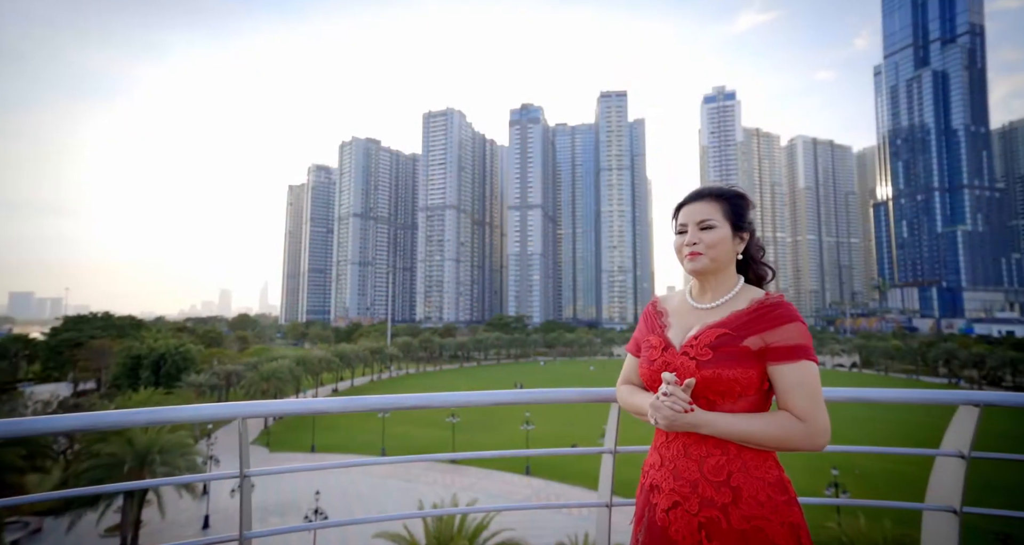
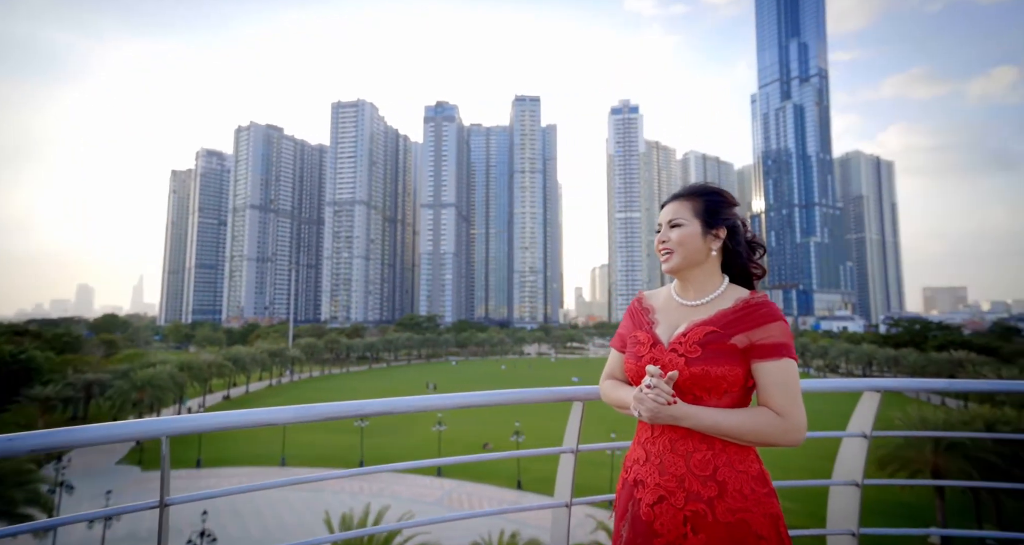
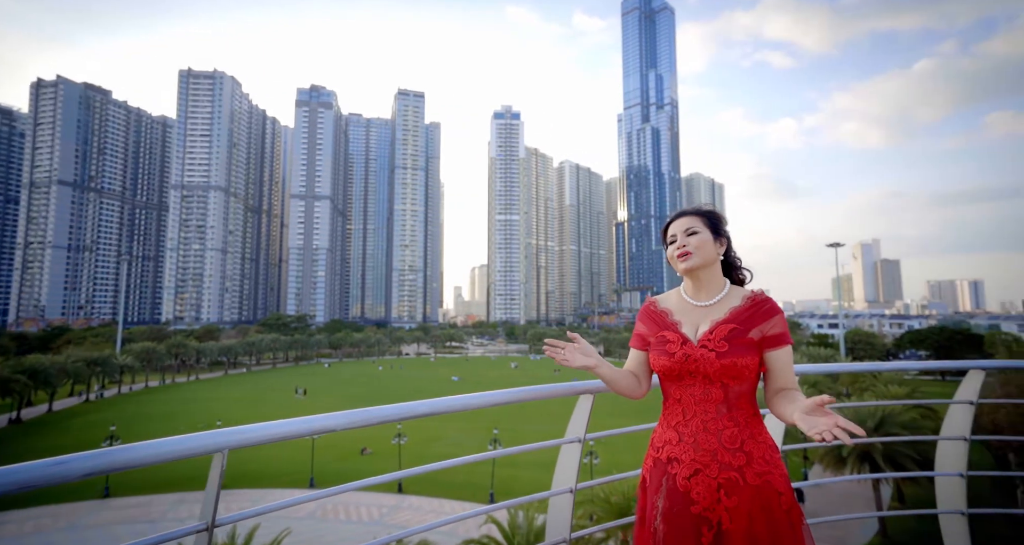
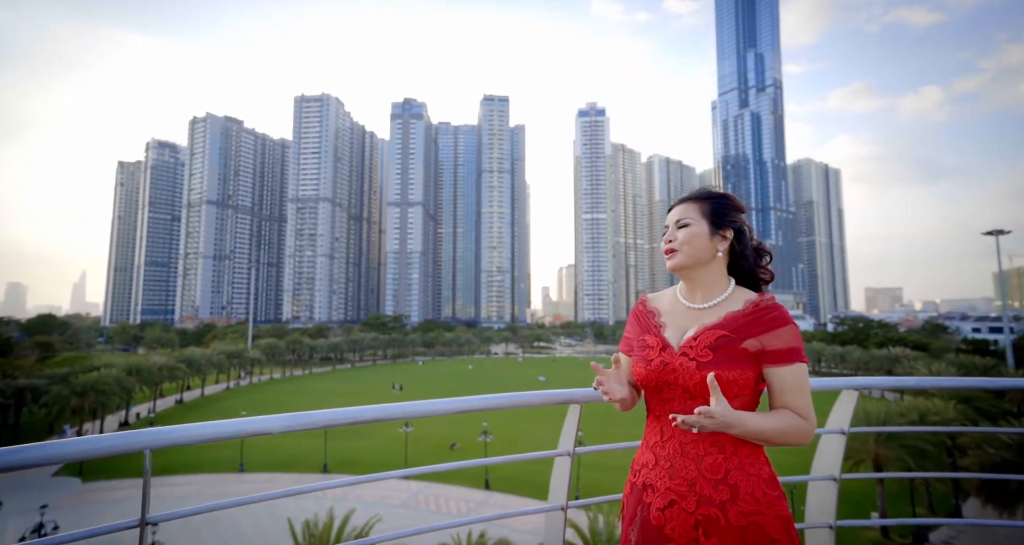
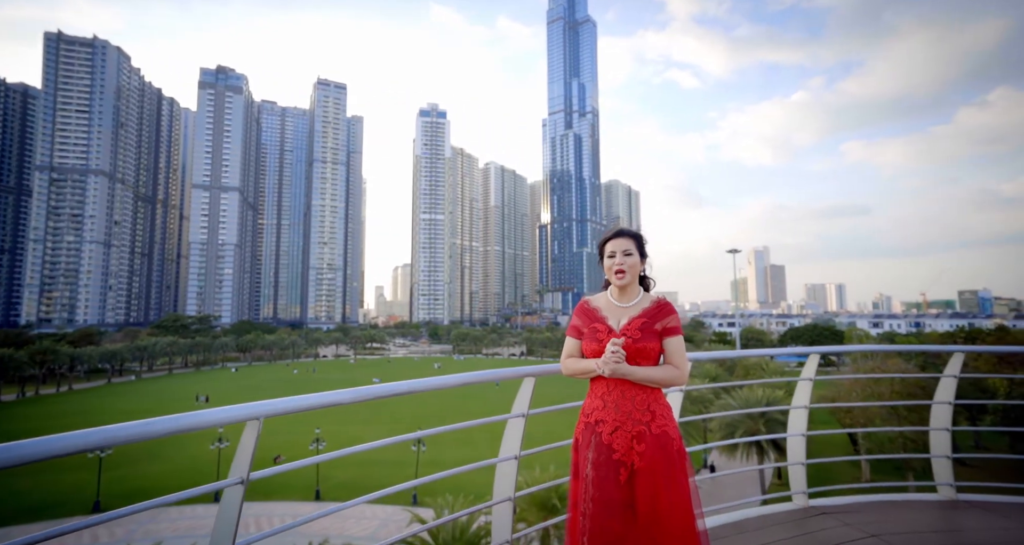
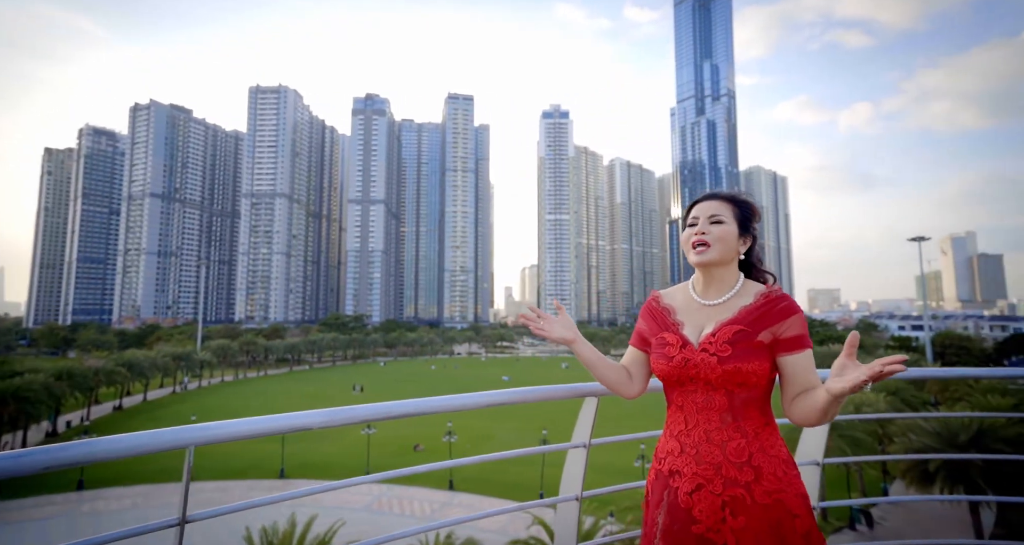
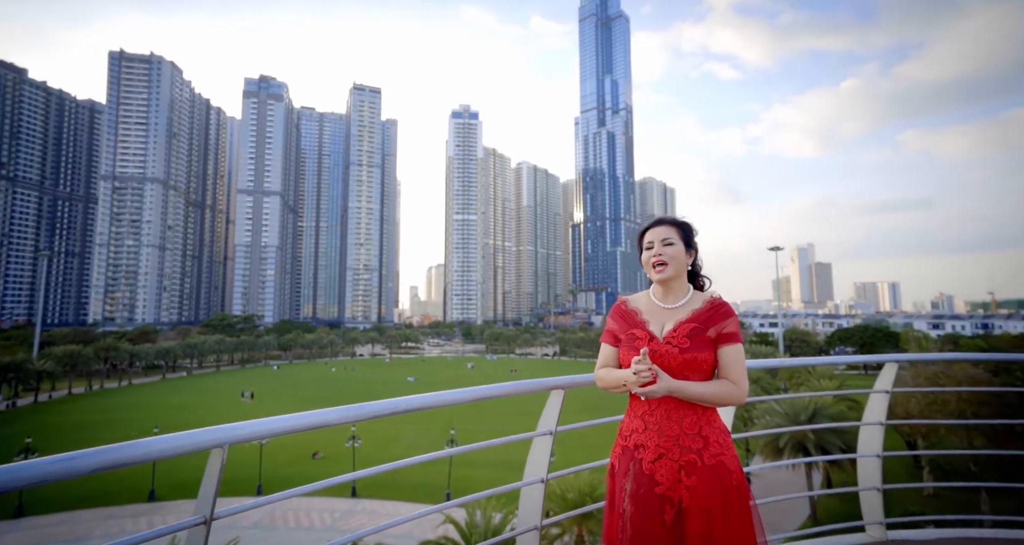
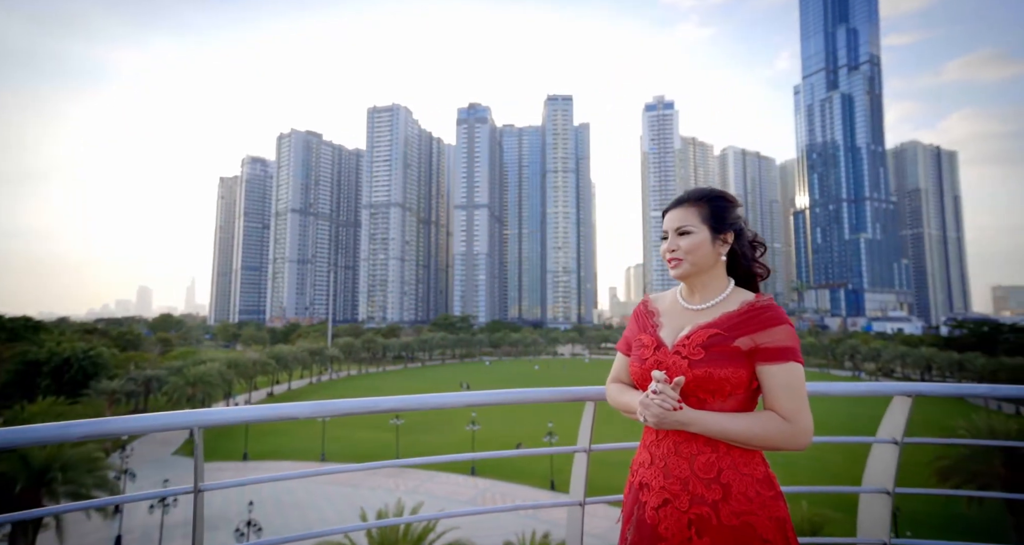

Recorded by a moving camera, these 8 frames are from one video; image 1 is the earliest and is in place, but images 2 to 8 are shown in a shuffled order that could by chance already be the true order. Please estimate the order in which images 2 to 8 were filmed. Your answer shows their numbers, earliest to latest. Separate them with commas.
8, 2, 4, 6, 3, 7, 5
